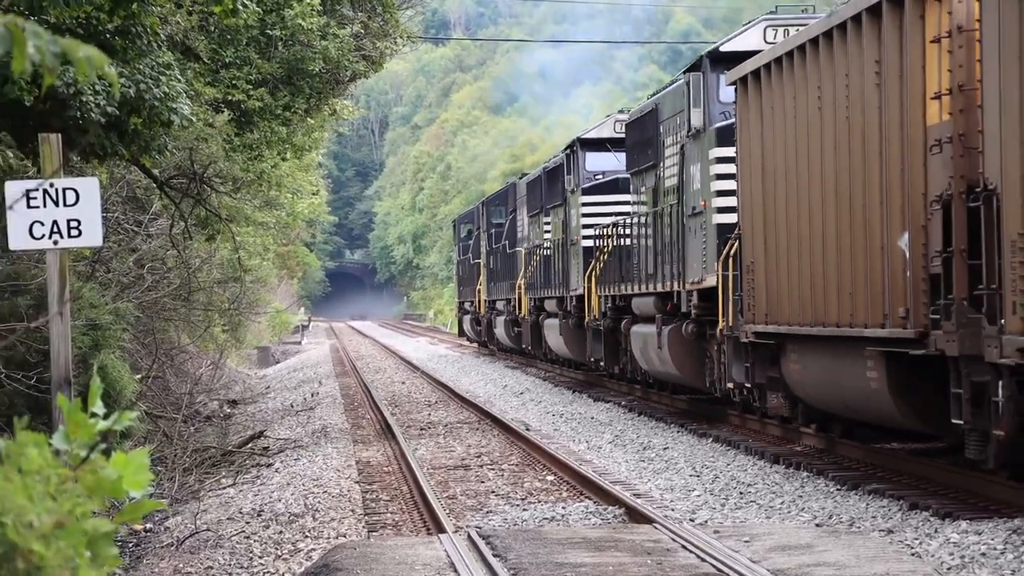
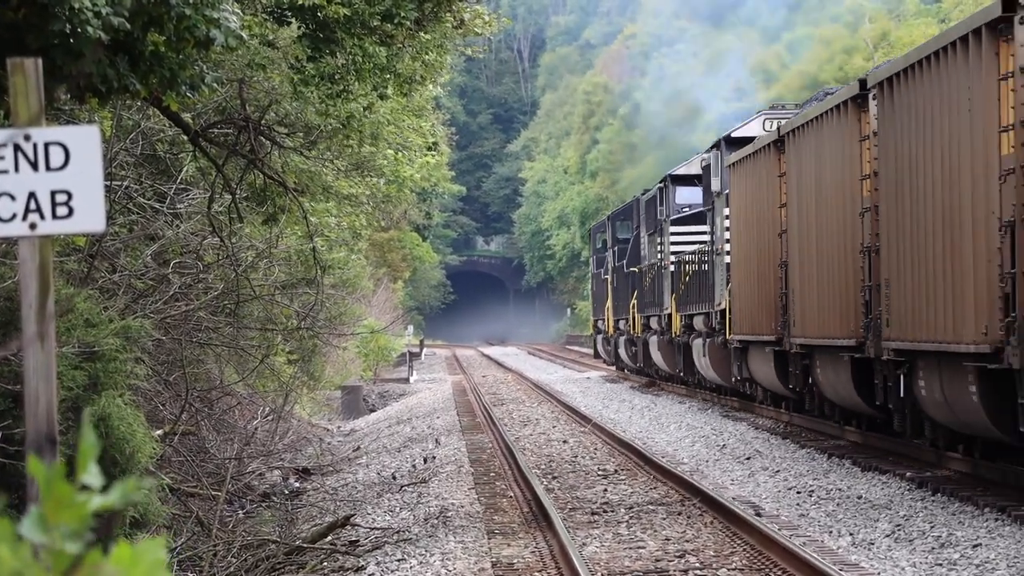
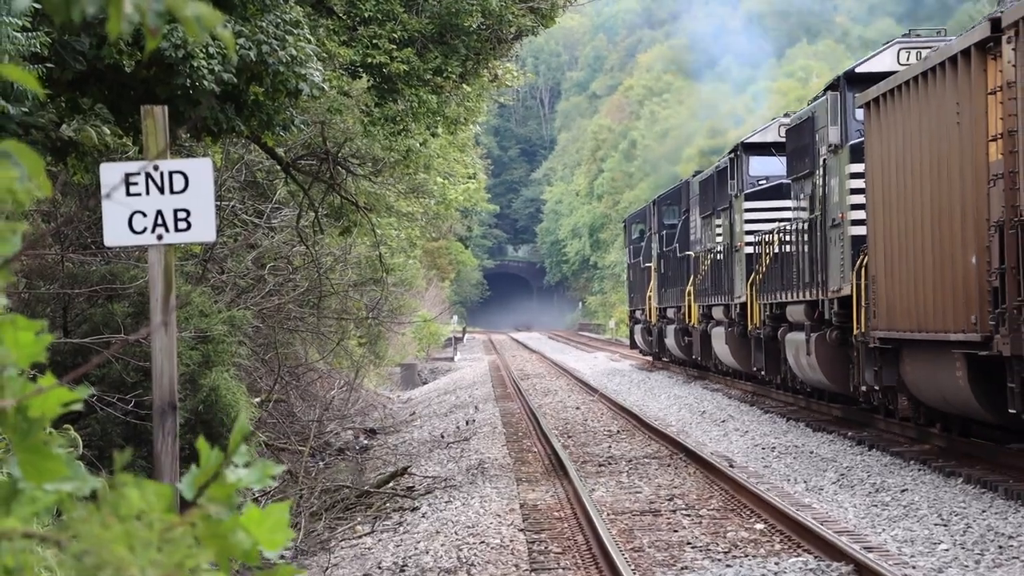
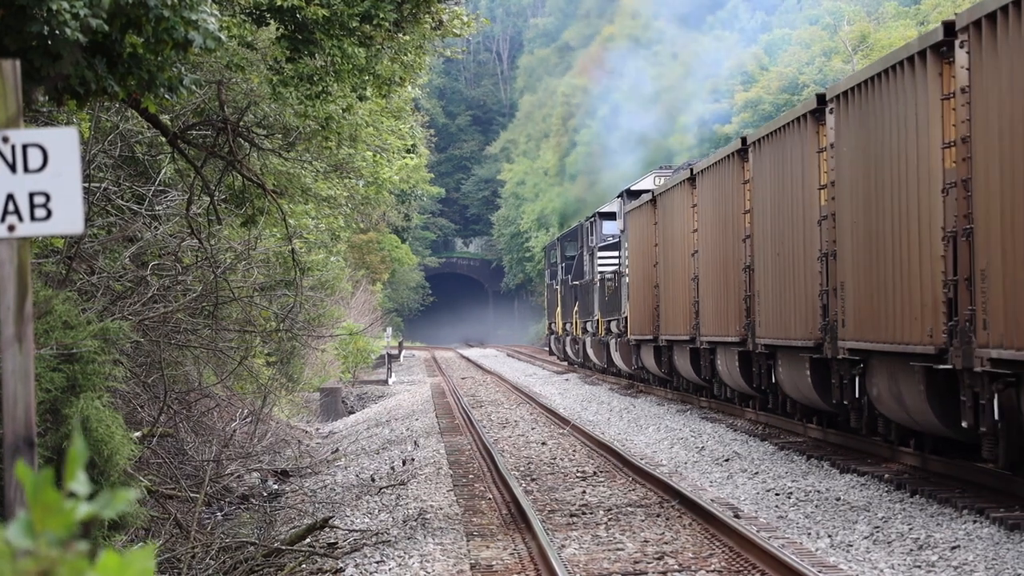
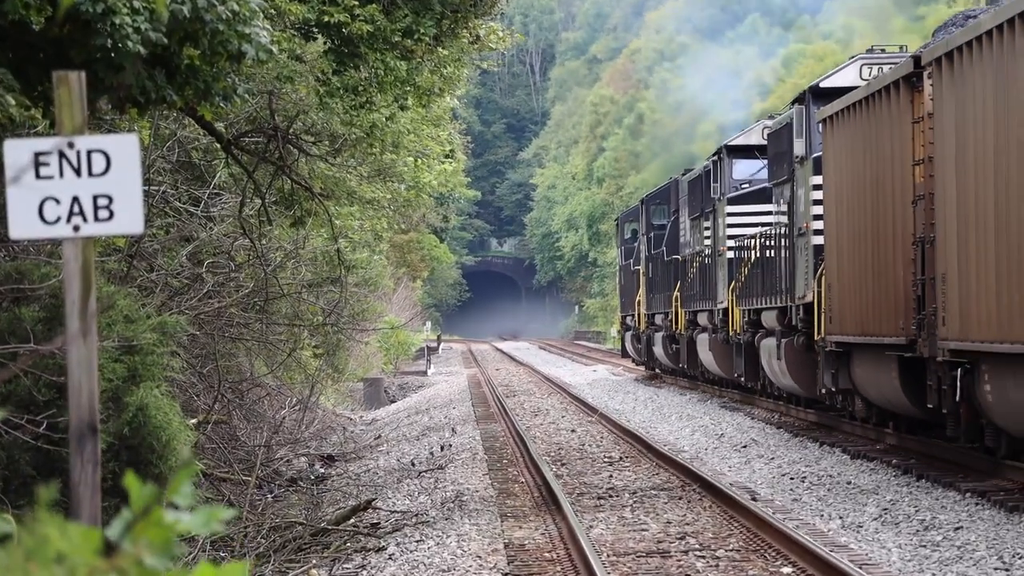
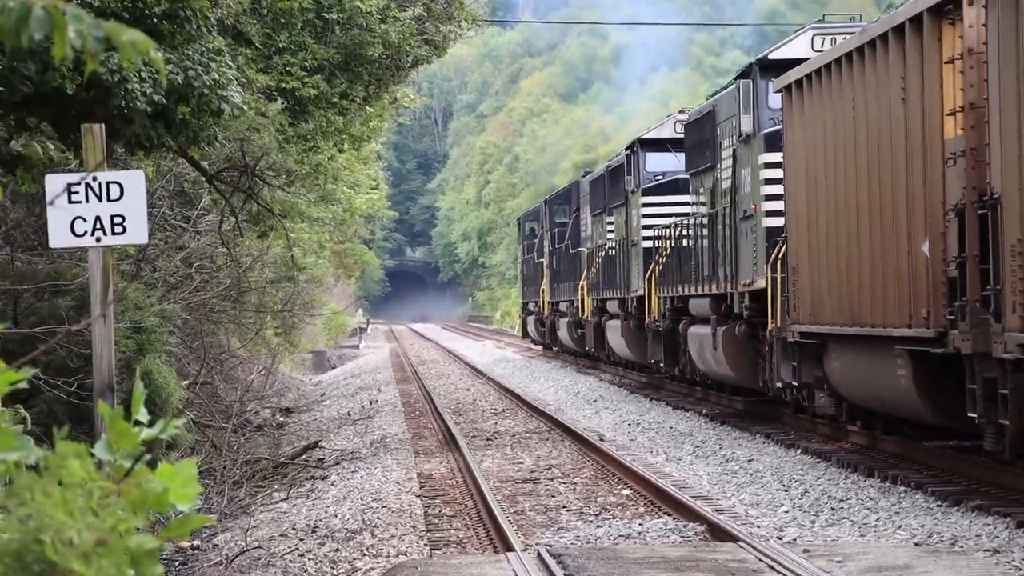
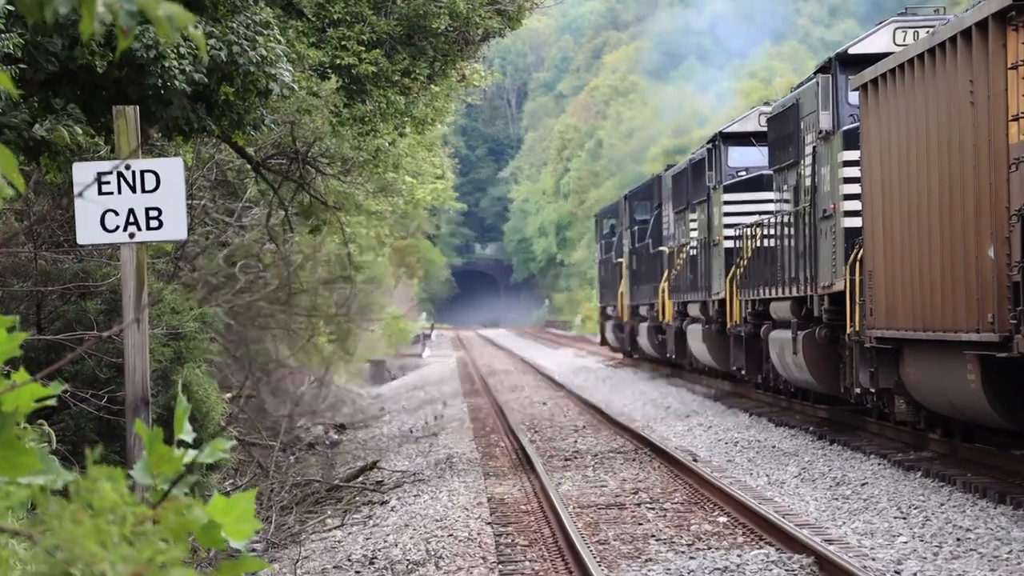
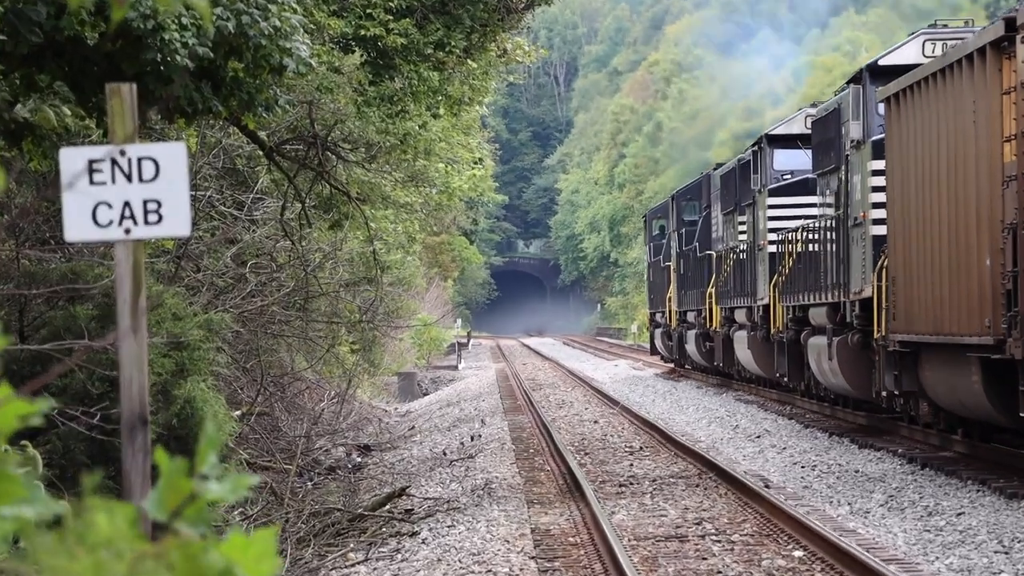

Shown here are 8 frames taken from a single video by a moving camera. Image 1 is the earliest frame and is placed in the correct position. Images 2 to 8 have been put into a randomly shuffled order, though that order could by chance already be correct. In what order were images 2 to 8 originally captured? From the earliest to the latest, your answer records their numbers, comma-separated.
6, 7, 3, 8, 5, 2, 4
